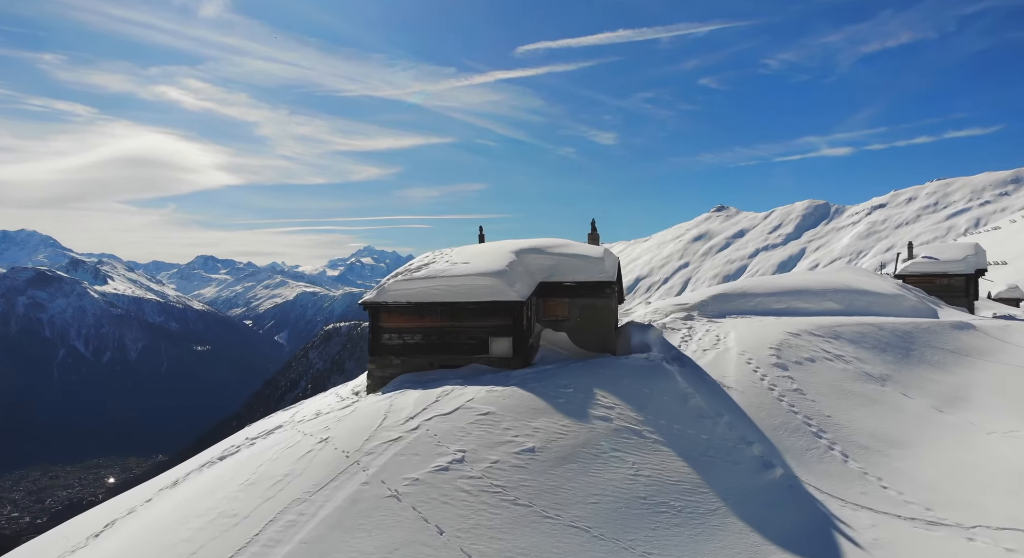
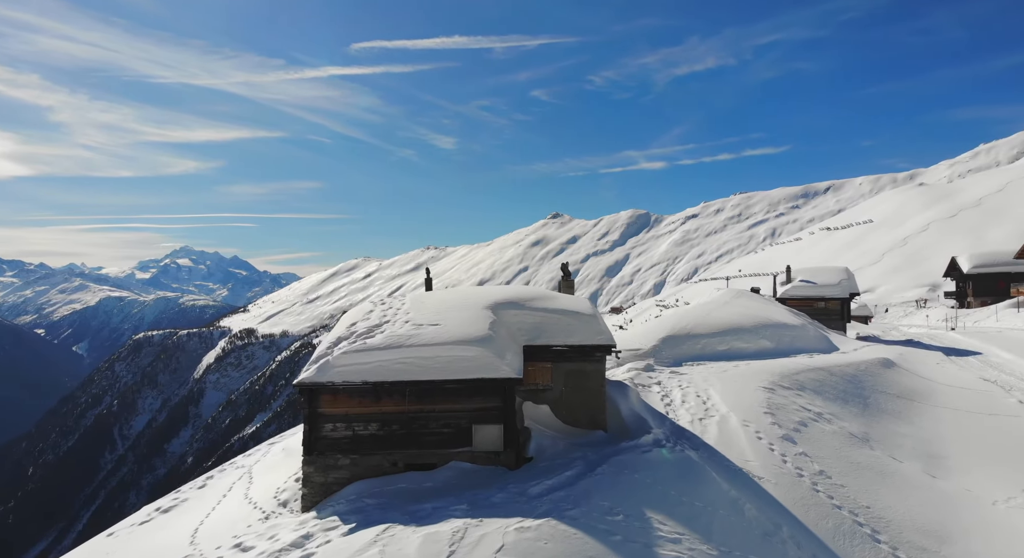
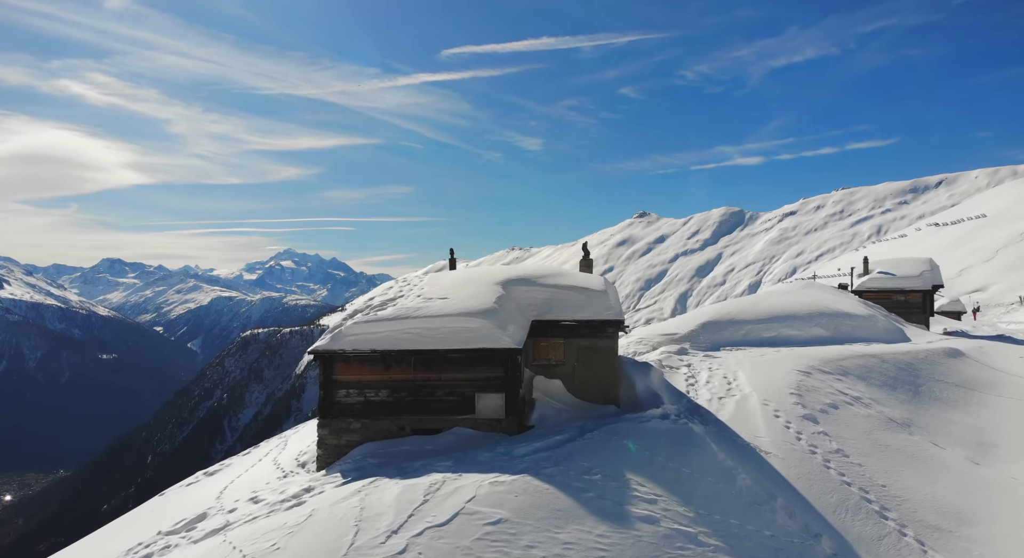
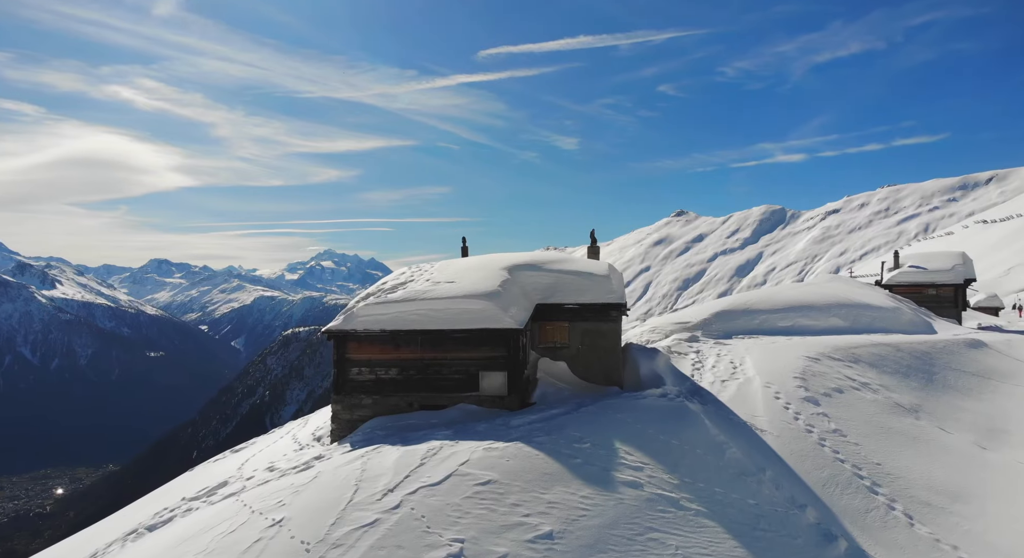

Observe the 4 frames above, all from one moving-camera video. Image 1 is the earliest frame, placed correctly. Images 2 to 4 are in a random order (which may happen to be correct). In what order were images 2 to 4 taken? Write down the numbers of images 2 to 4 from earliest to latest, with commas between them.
4, 3, 2
